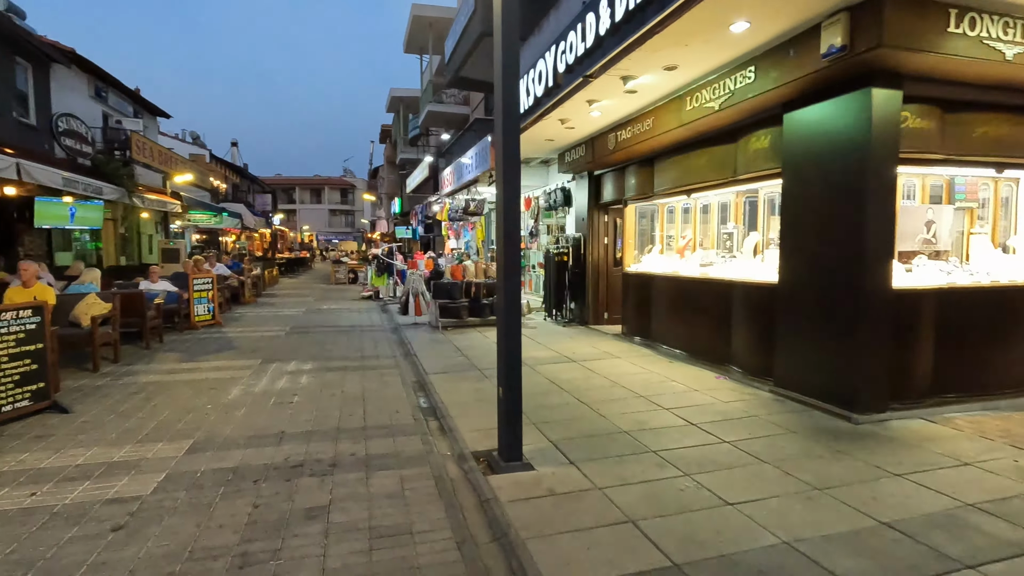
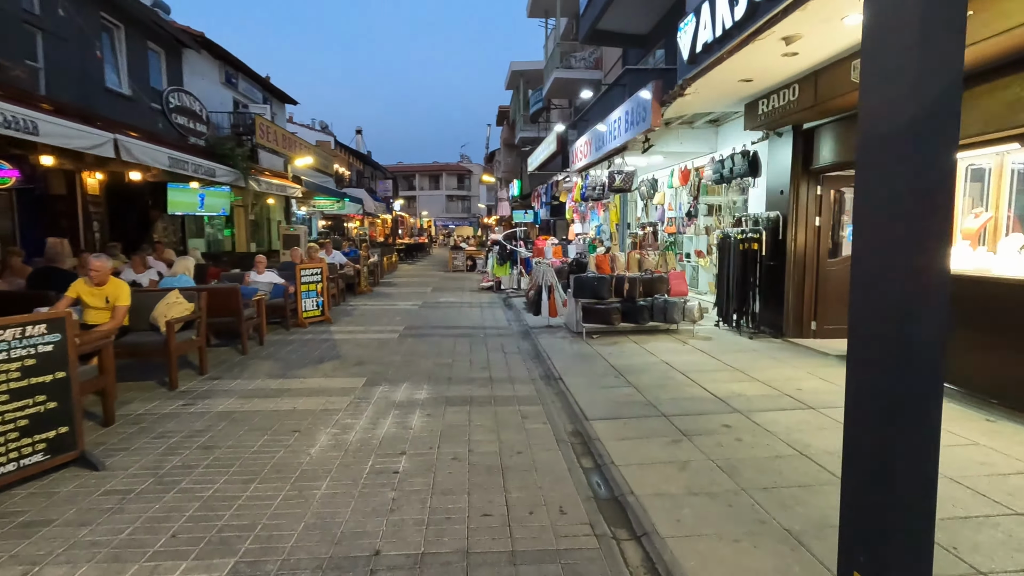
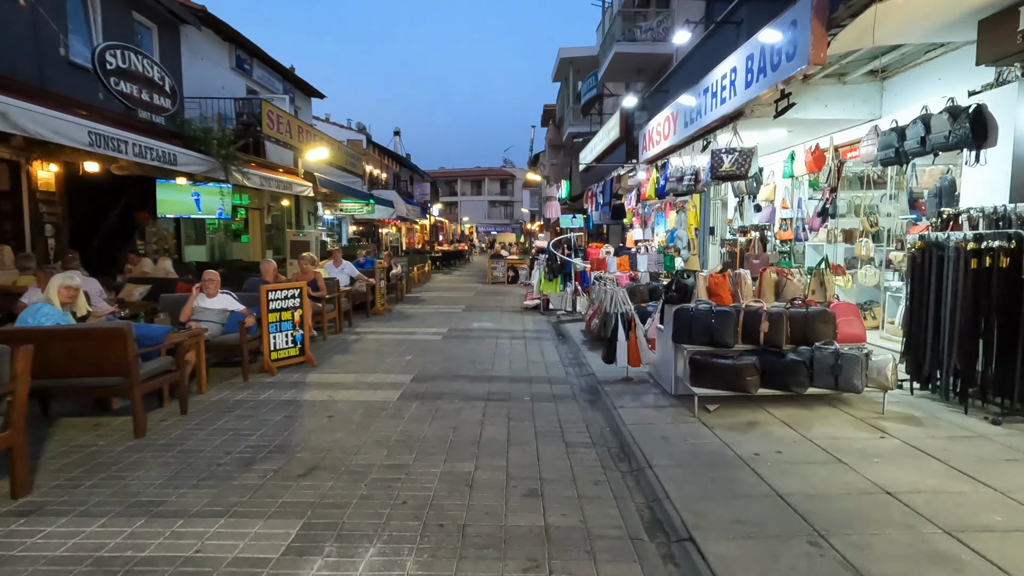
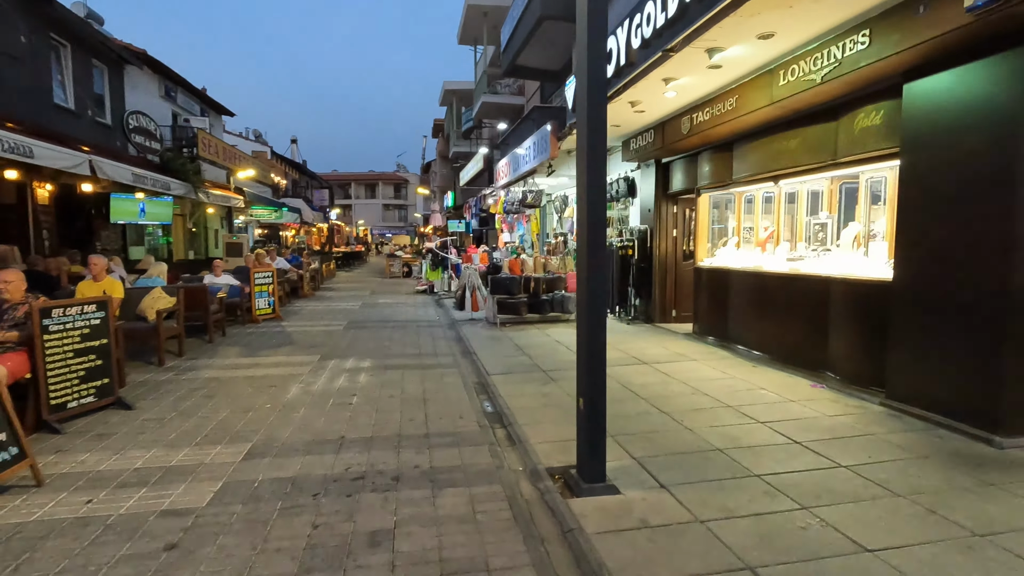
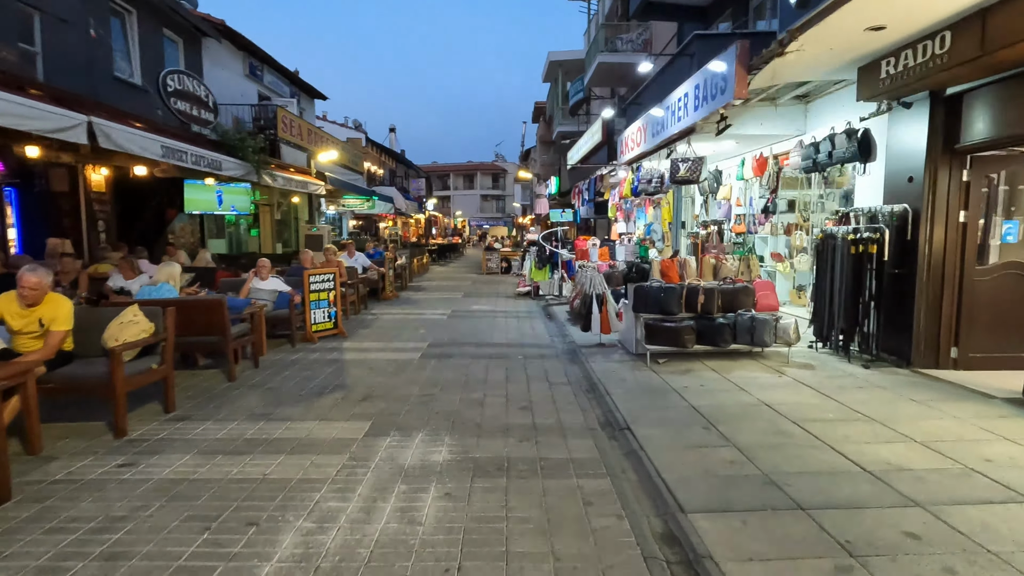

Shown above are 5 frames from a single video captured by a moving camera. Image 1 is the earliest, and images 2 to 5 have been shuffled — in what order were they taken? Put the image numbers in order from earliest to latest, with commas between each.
4, 2, 5, 3
